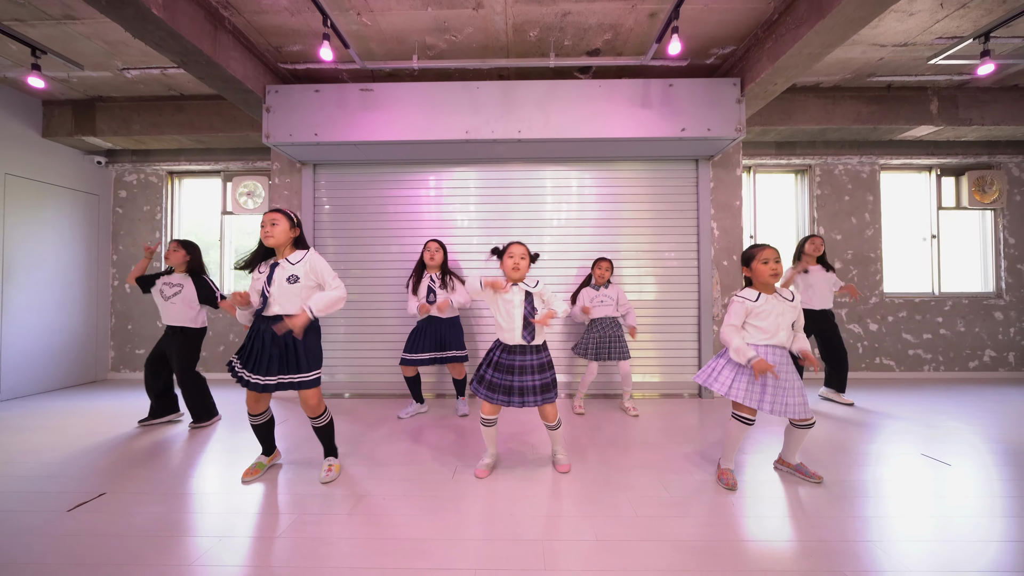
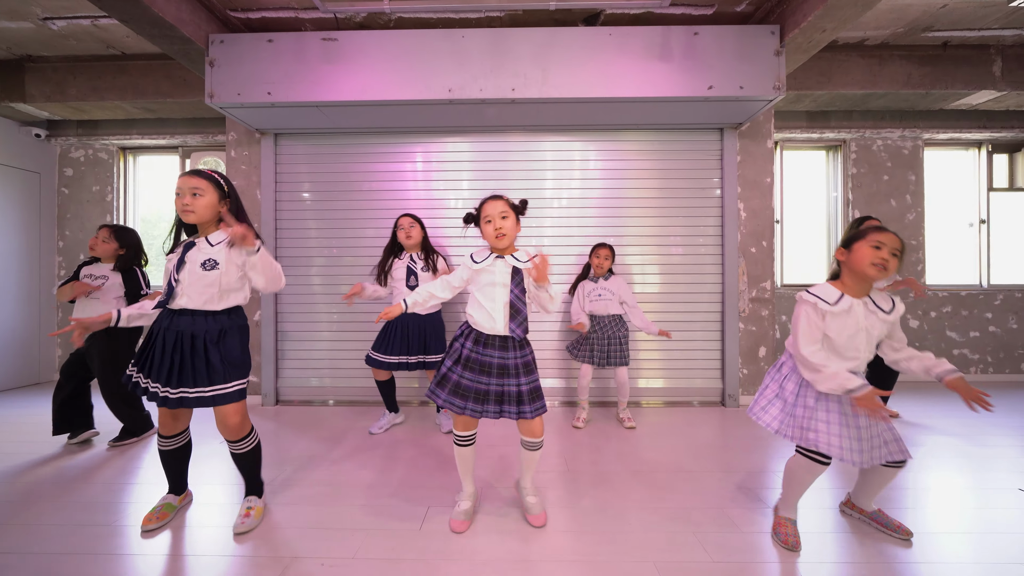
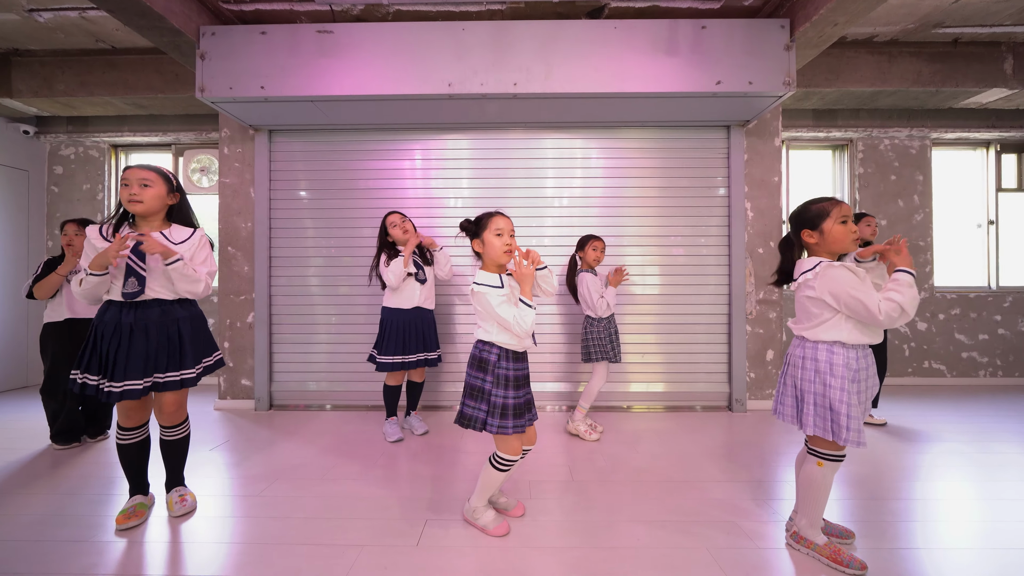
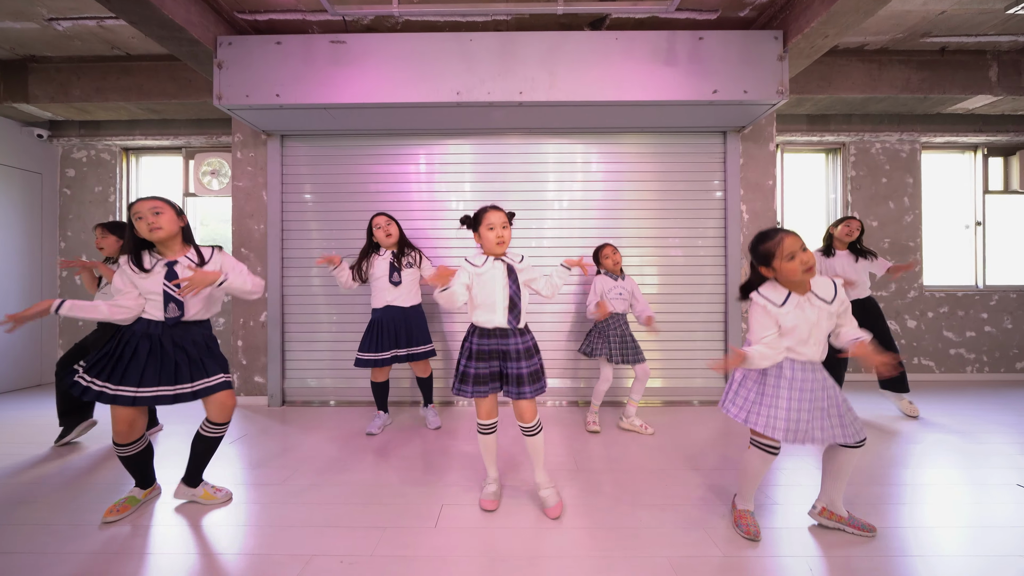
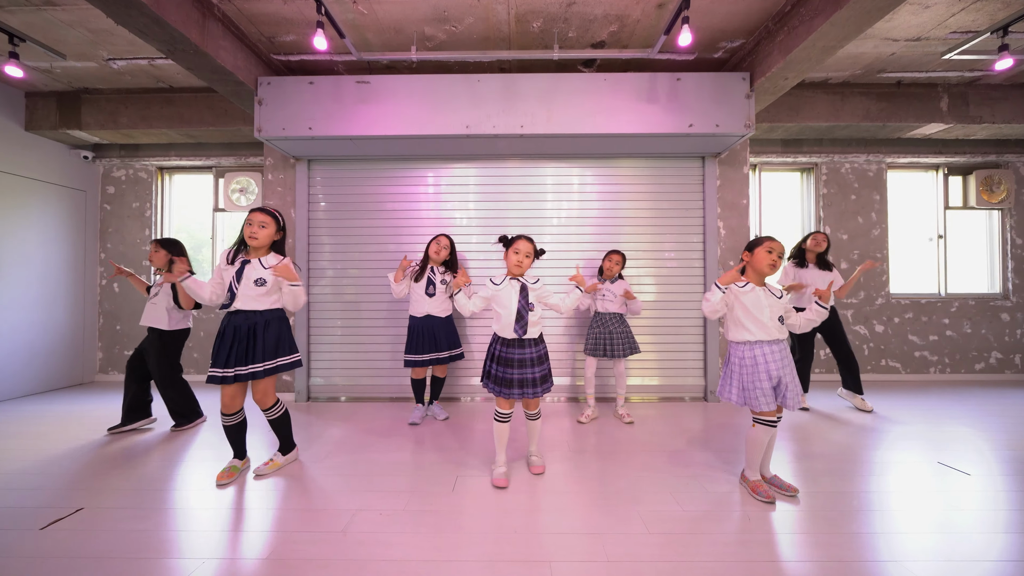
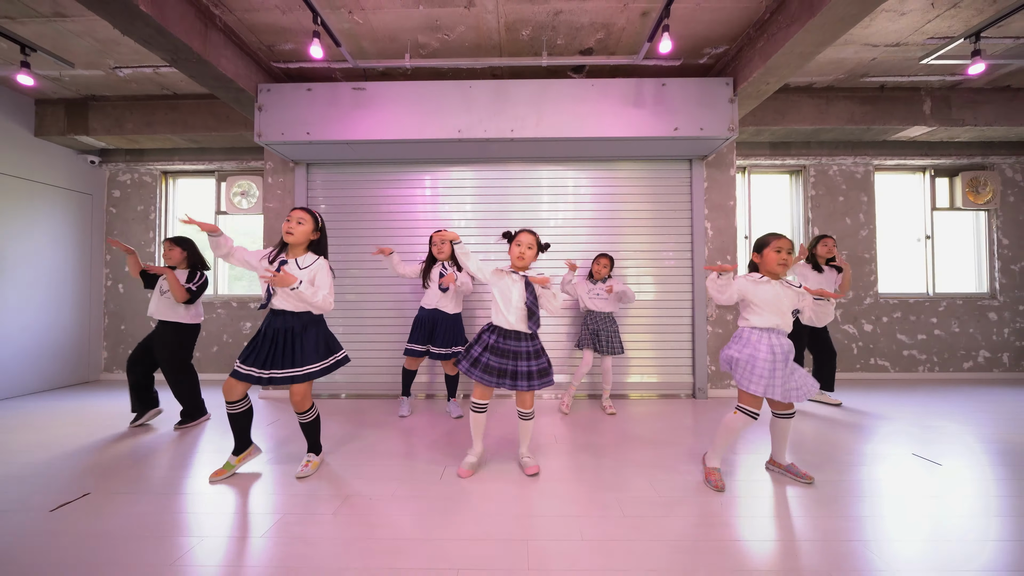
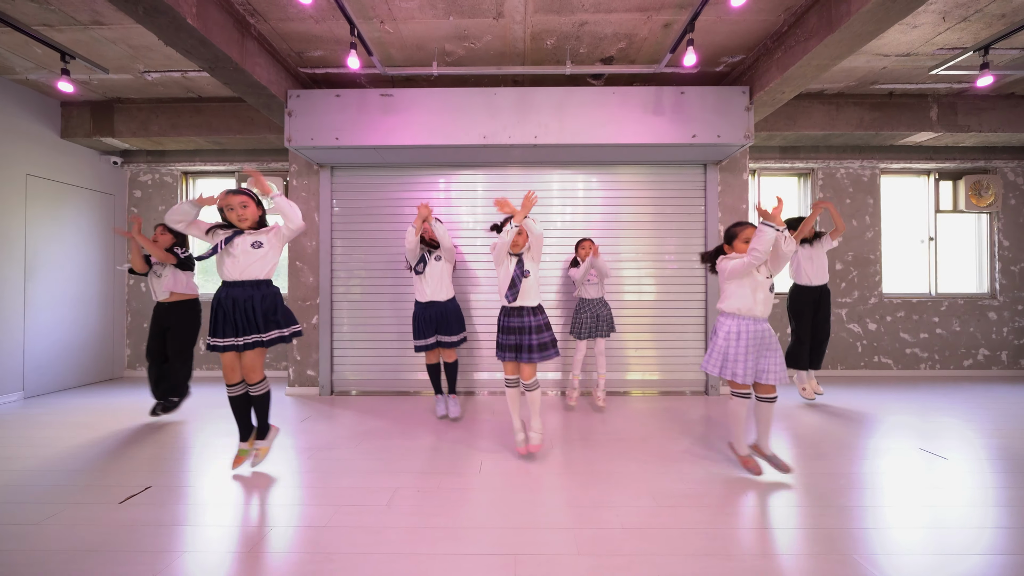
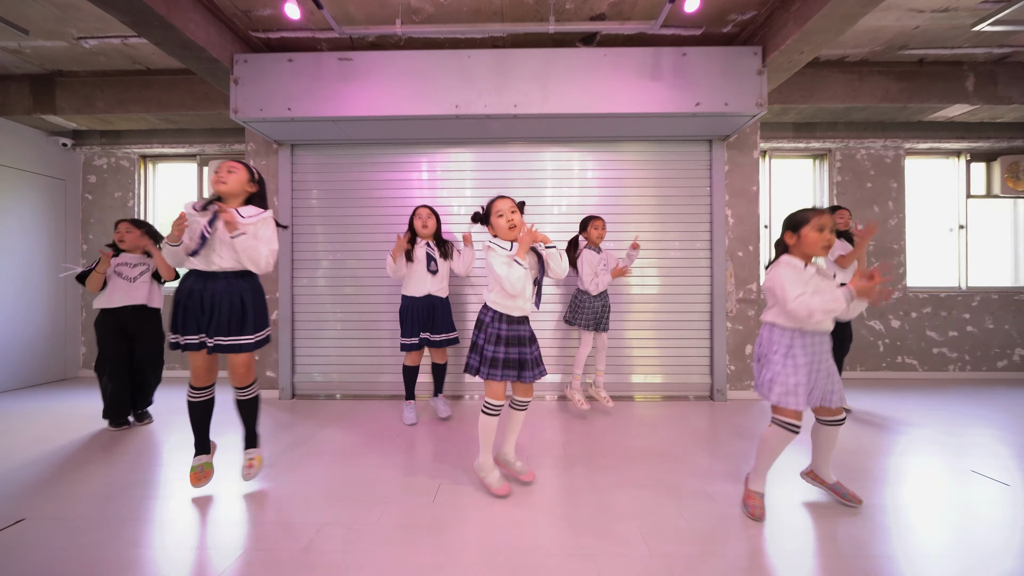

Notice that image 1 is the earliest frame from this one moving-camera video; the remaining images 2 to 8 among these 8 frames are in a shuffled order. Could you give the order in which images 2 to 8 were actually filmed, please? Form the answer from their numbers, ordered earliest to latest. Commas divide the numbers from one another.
2, 6, 8, 3, 5, 4, 7
